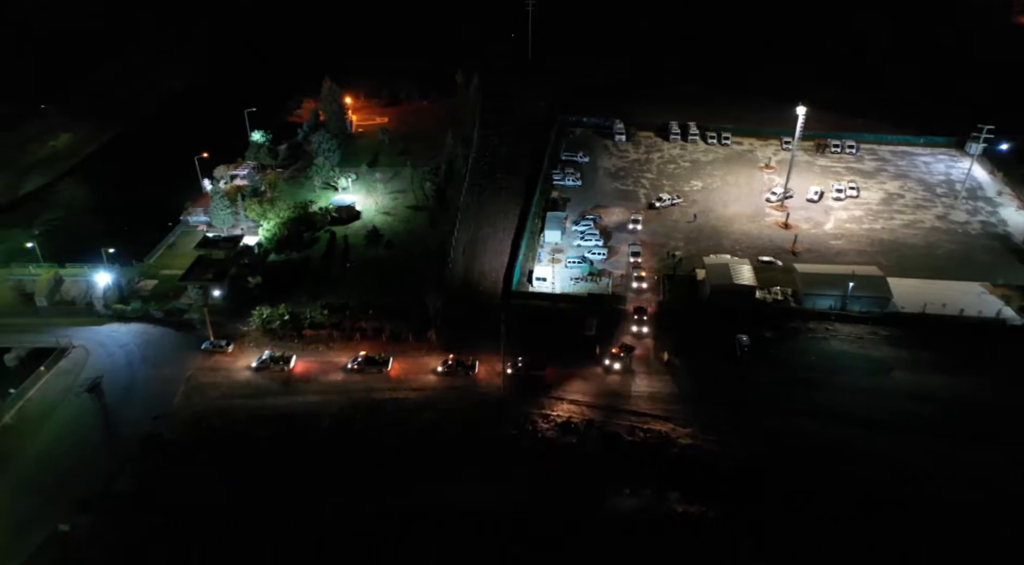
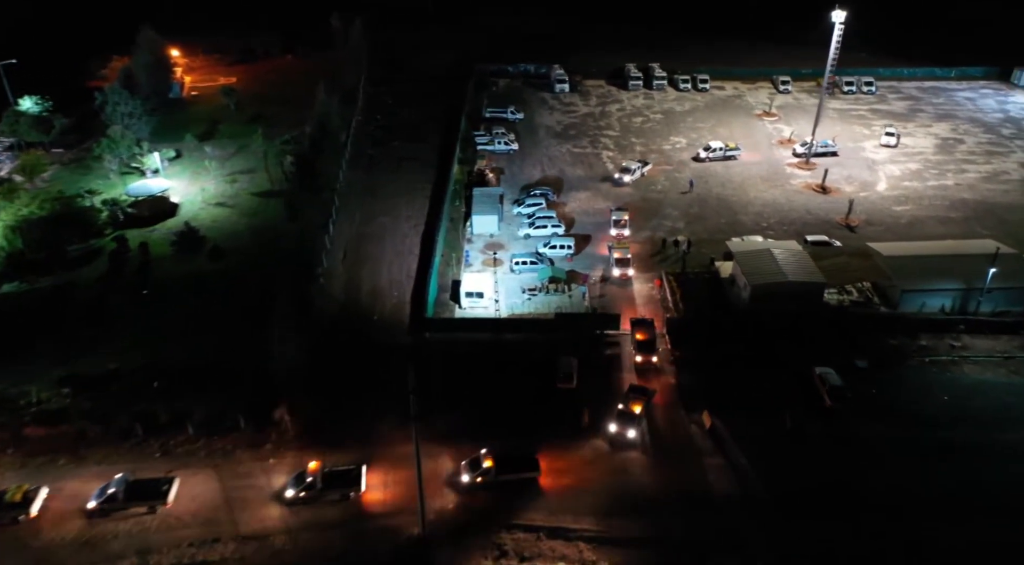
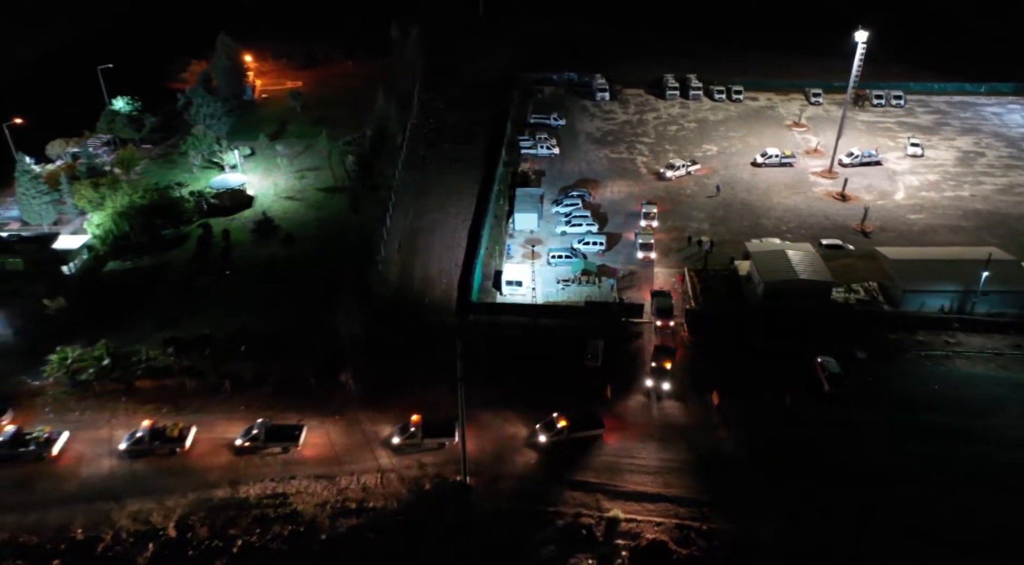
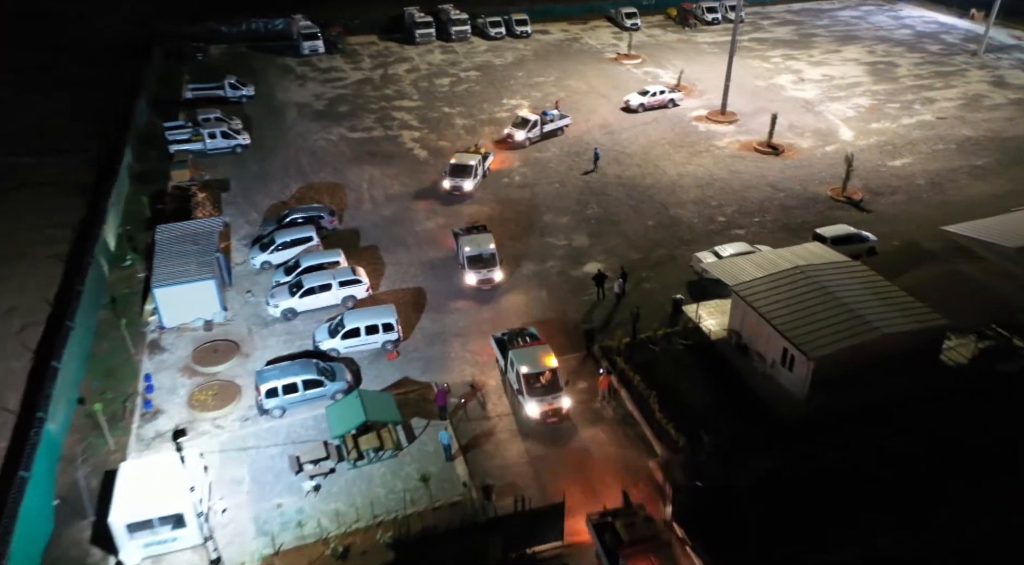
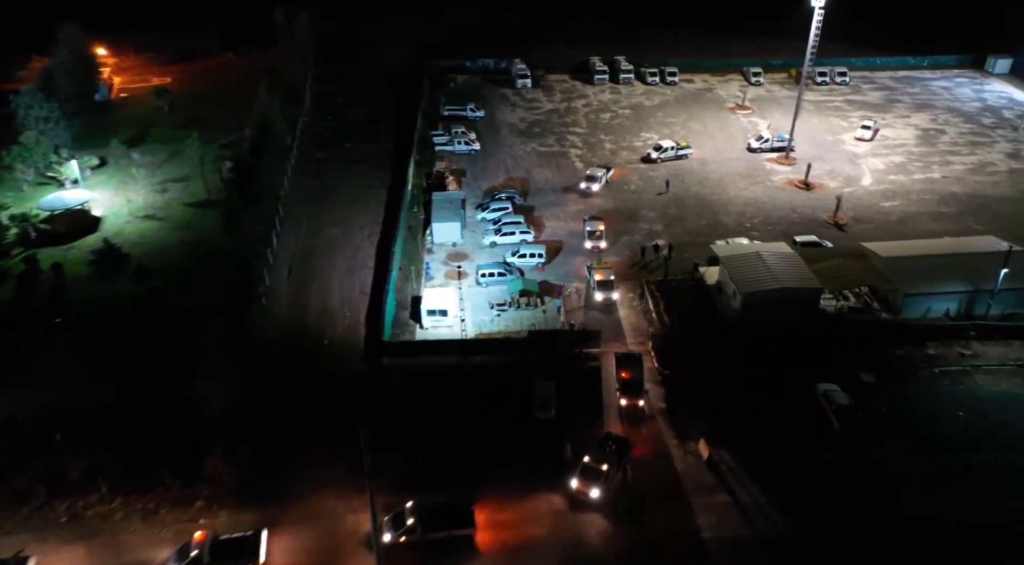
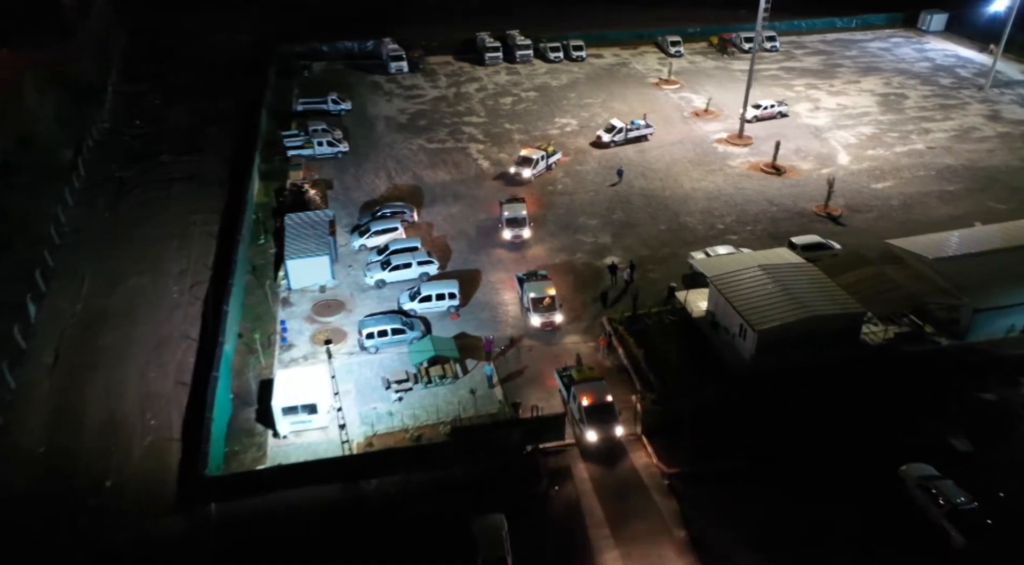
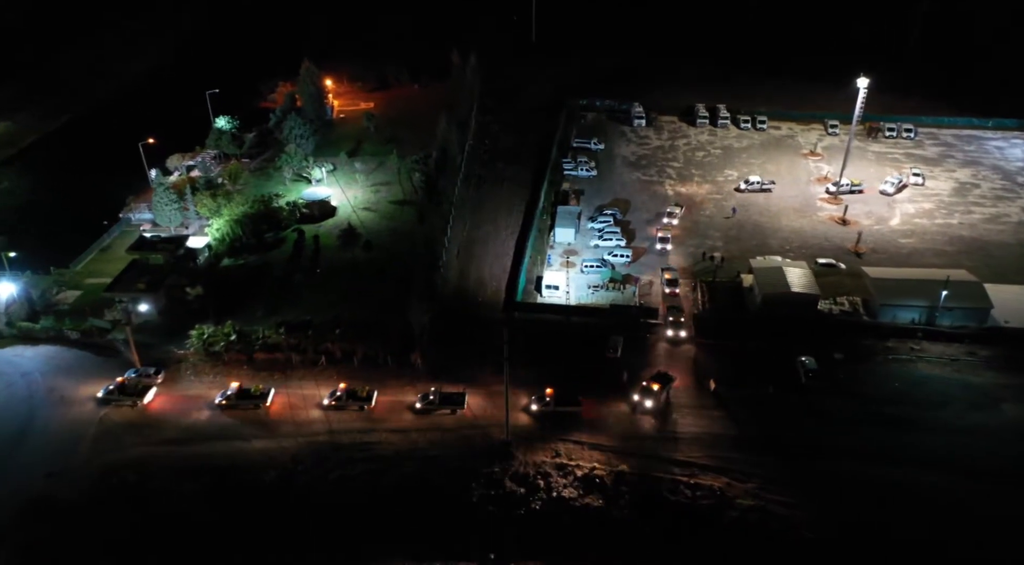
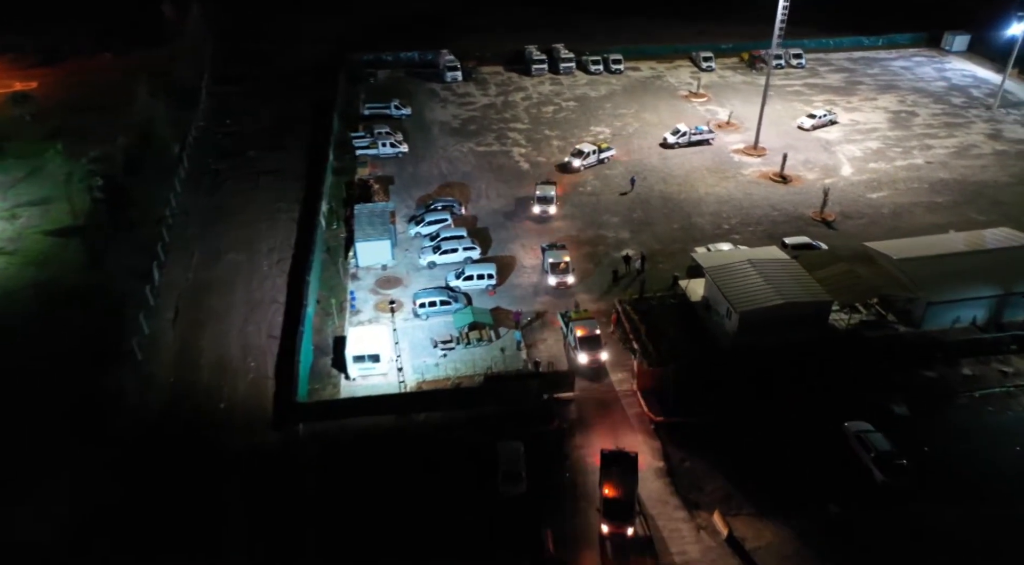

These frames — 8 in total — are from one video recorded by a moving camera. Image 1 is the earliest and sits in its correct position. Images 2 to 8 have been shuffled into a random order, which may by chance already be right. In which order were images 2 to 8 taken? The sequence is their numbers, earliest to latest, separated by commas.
7, 3, 2, 5, 8, 6, 4
